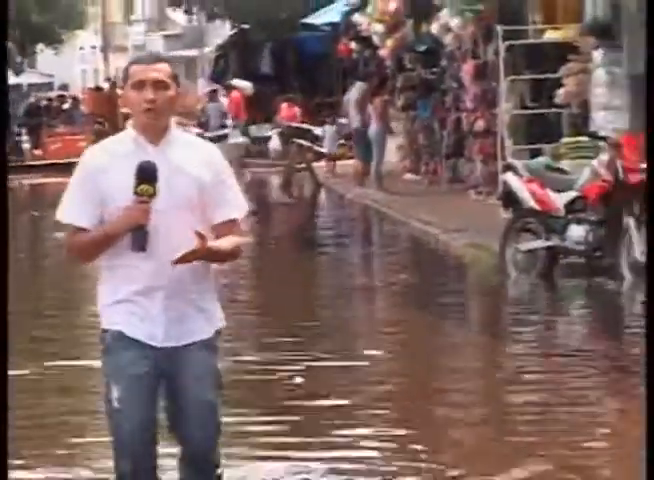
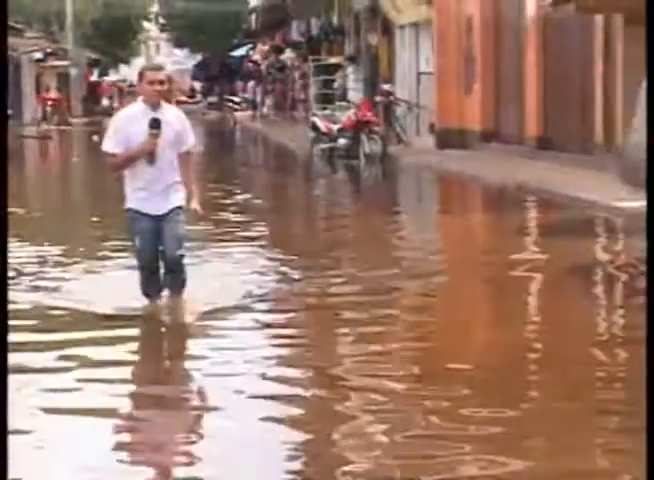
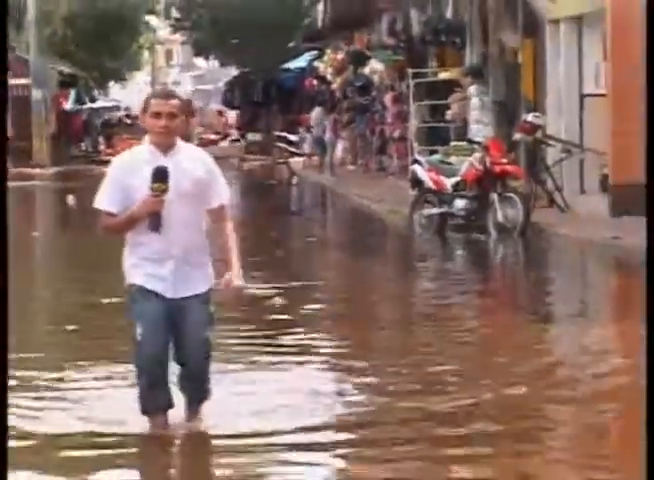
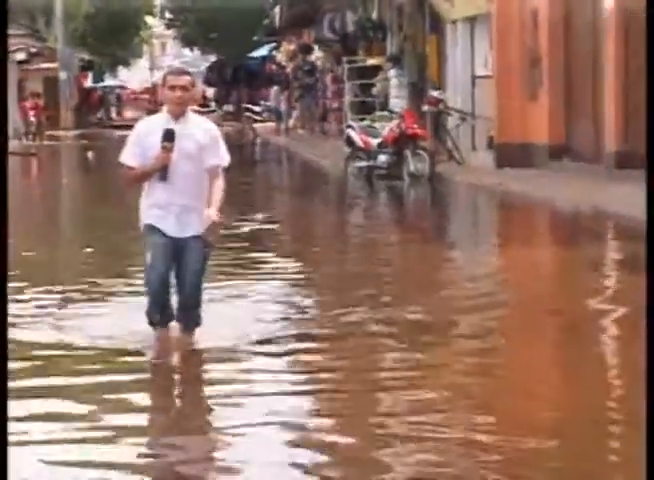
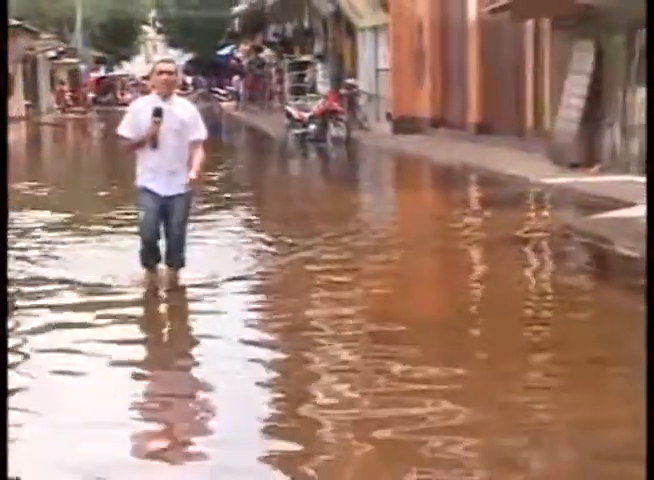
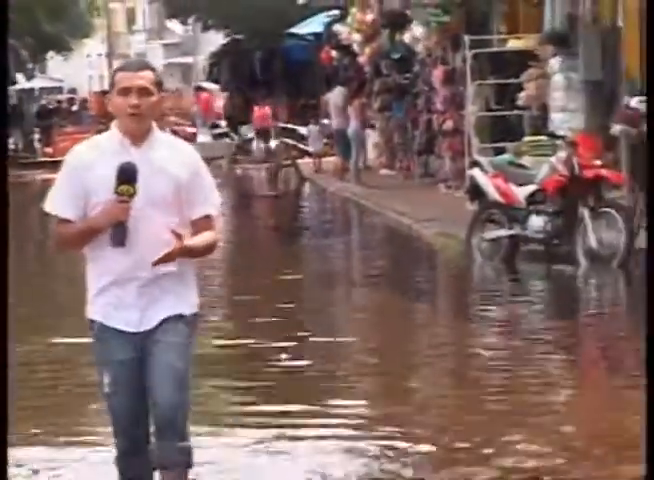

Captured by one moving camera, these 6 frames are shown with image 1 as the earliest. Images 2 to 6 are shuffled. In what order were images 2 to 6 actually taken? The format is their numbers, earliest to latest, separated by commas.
6, 3, 4, 2, 5
